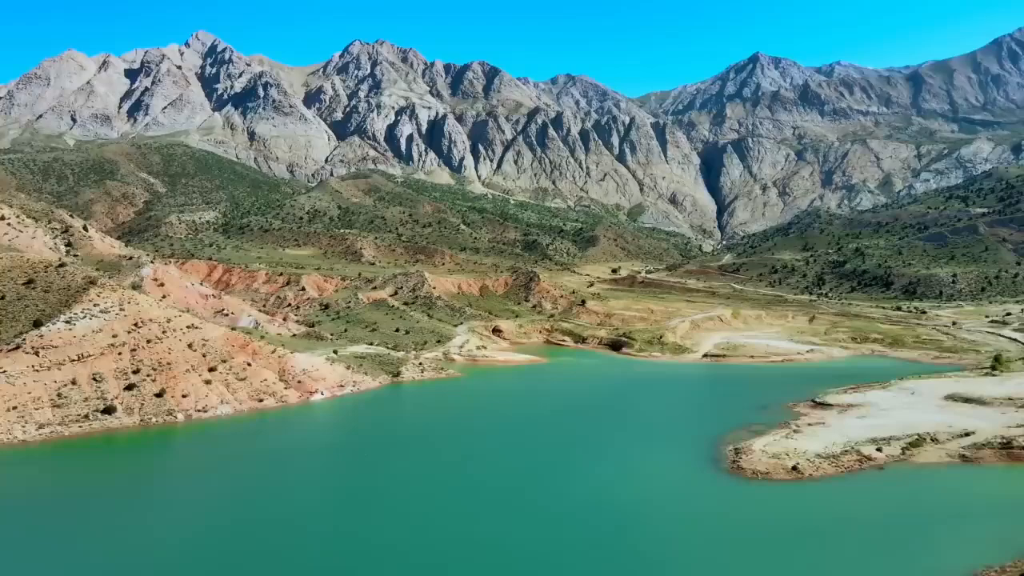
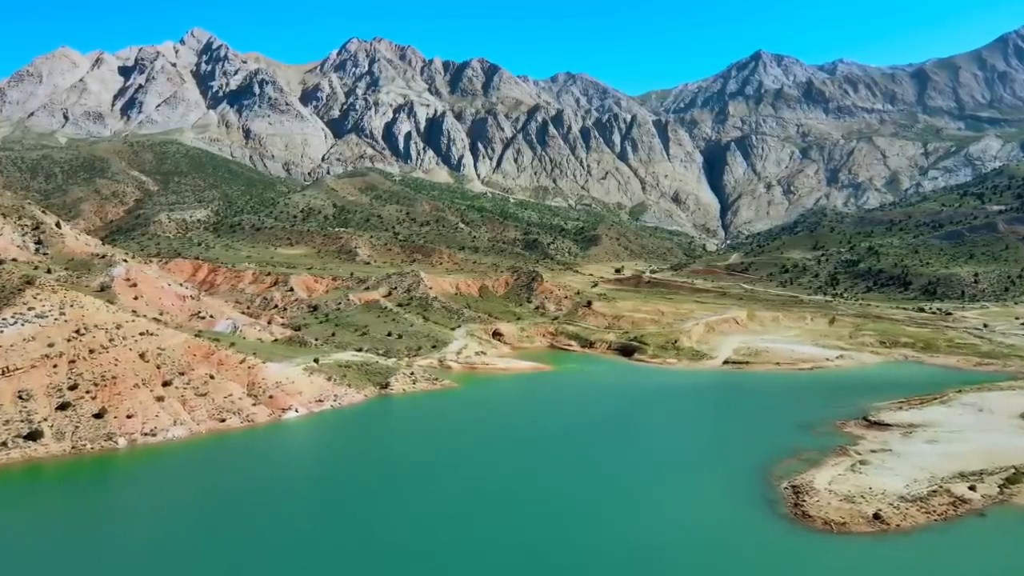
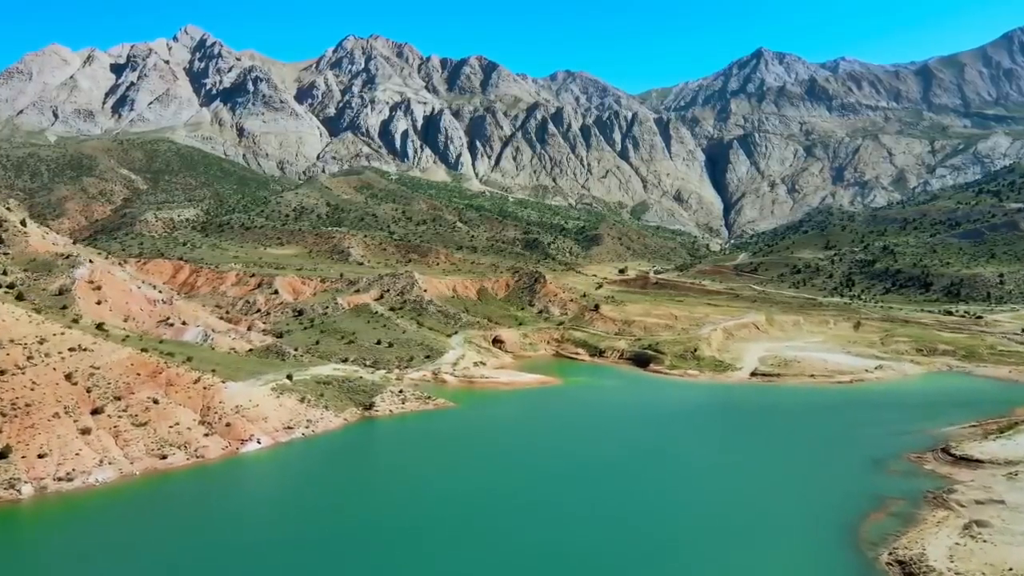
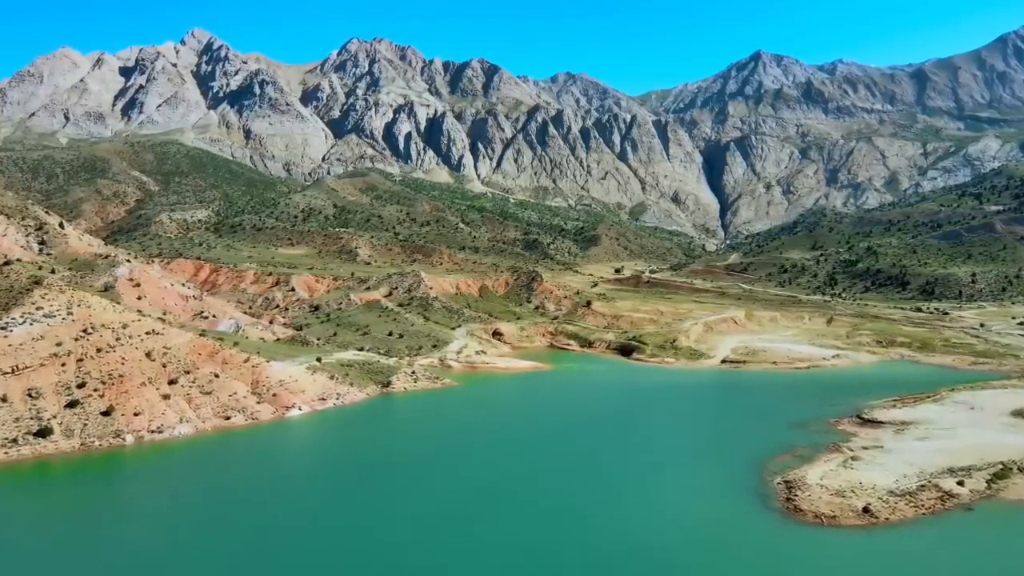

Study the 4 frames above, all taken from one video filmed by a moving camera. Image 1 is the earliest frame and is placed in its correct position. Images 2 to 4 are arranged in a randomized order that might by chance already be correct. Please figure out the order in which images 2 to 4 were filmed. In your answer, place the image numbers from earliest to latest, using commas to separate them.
4, 2, 3
